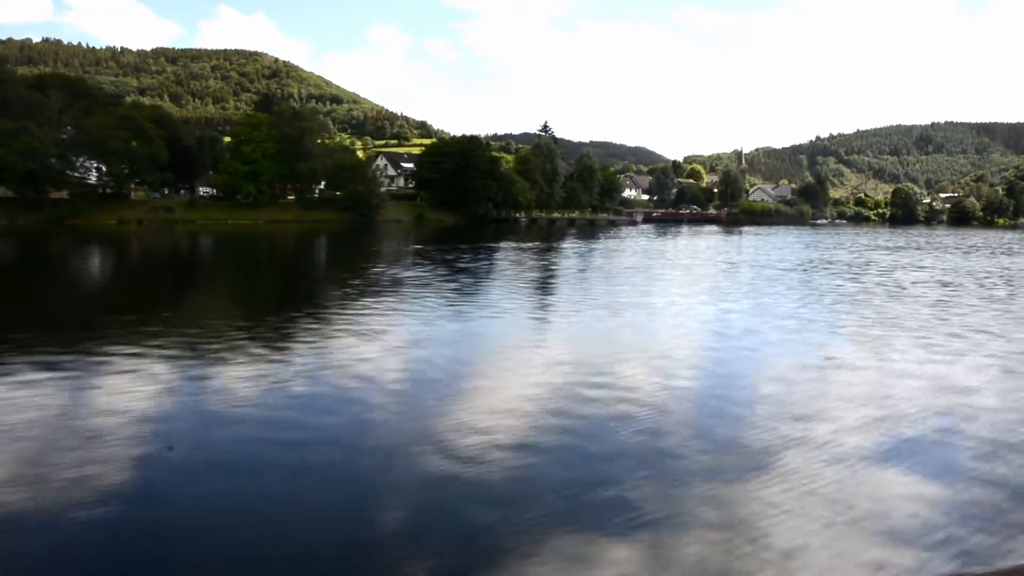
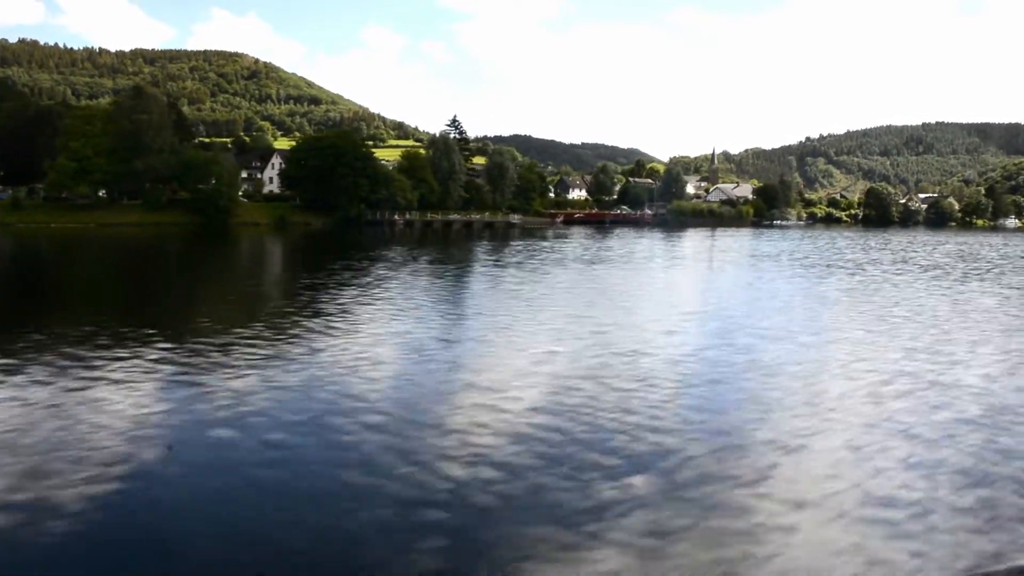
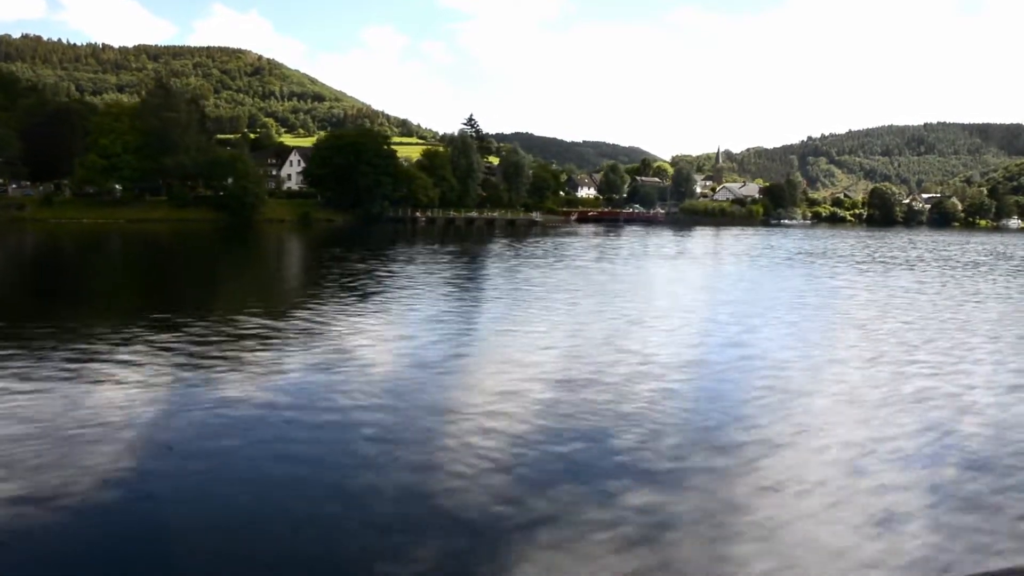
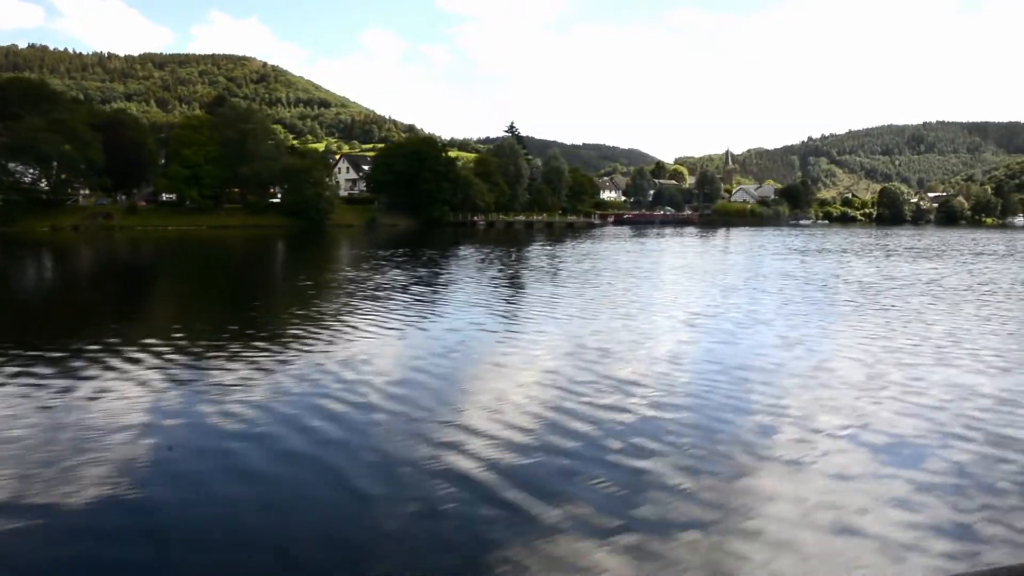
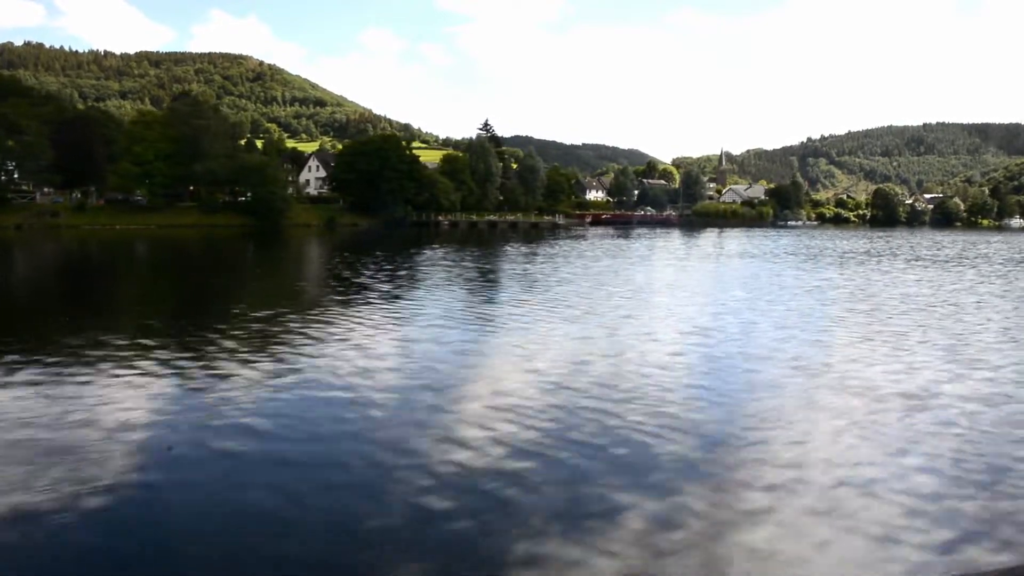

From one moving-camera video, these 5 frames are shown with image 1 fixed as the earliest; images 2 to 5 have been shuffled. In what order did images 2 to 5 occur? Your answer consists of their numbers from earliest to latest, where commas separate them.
4, 5, 3, 2
